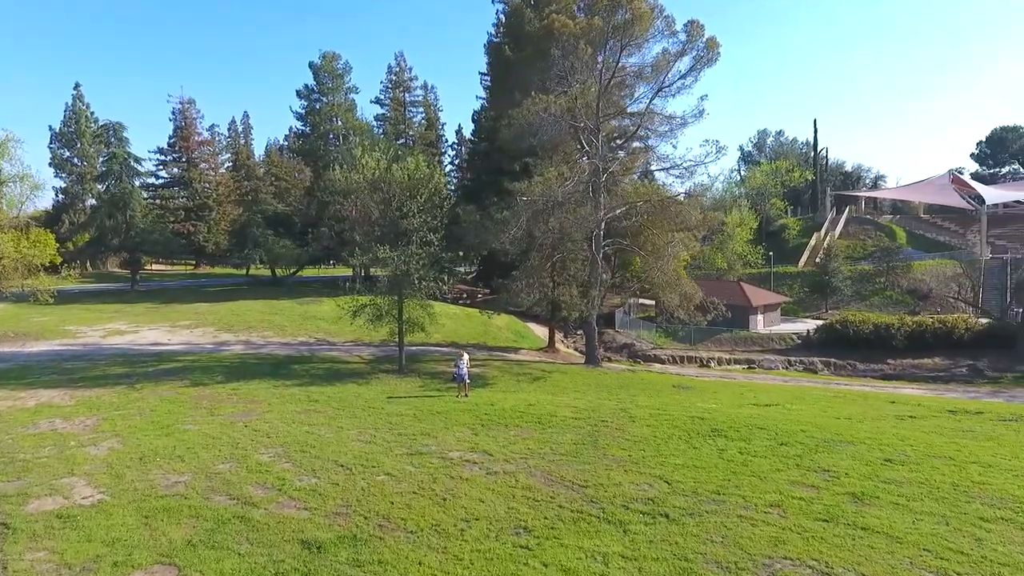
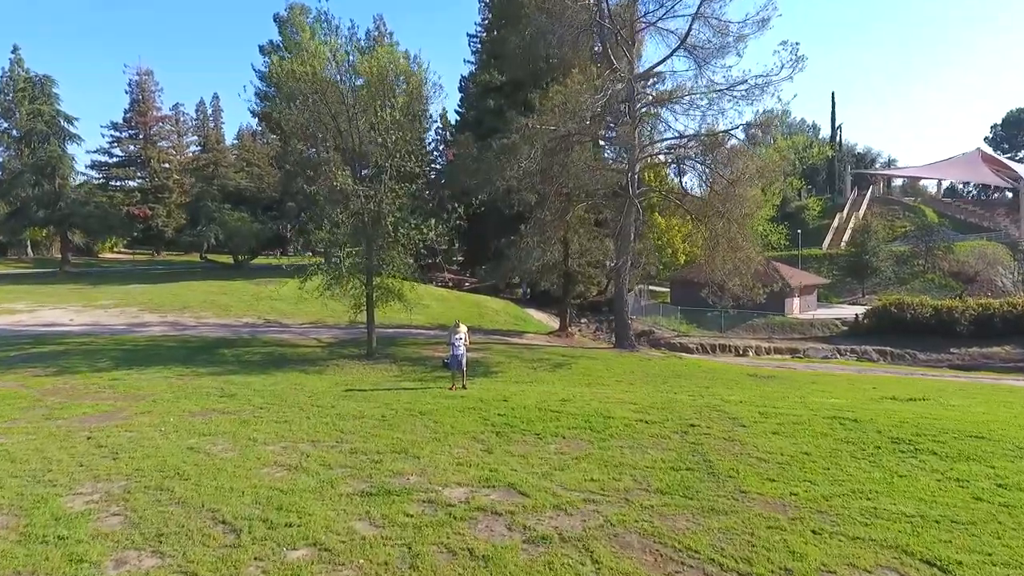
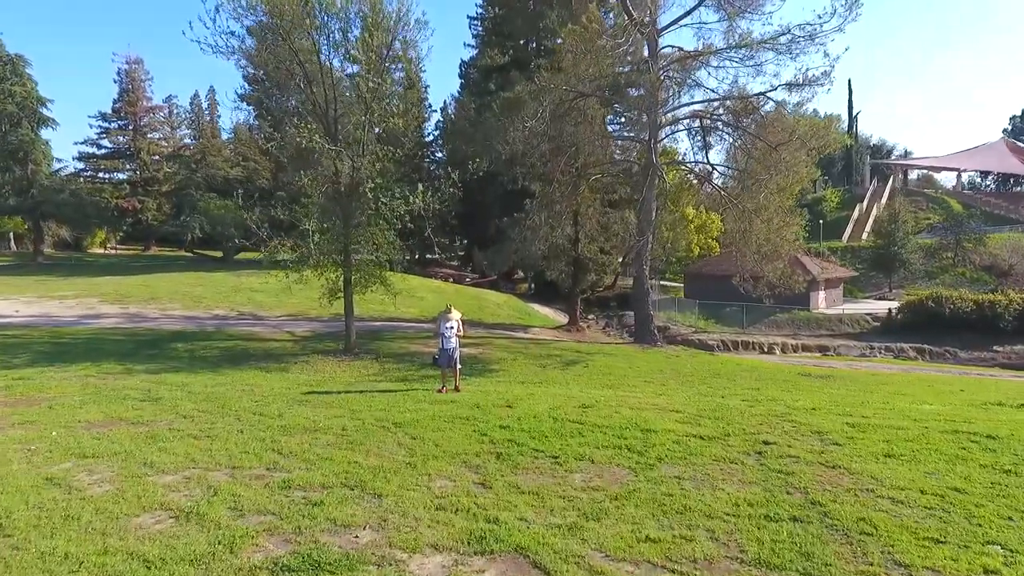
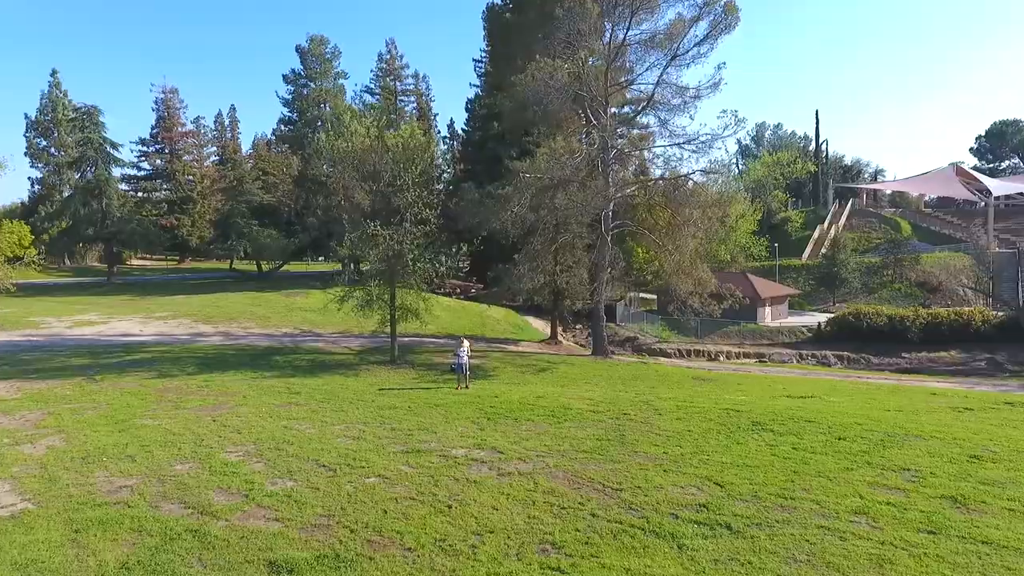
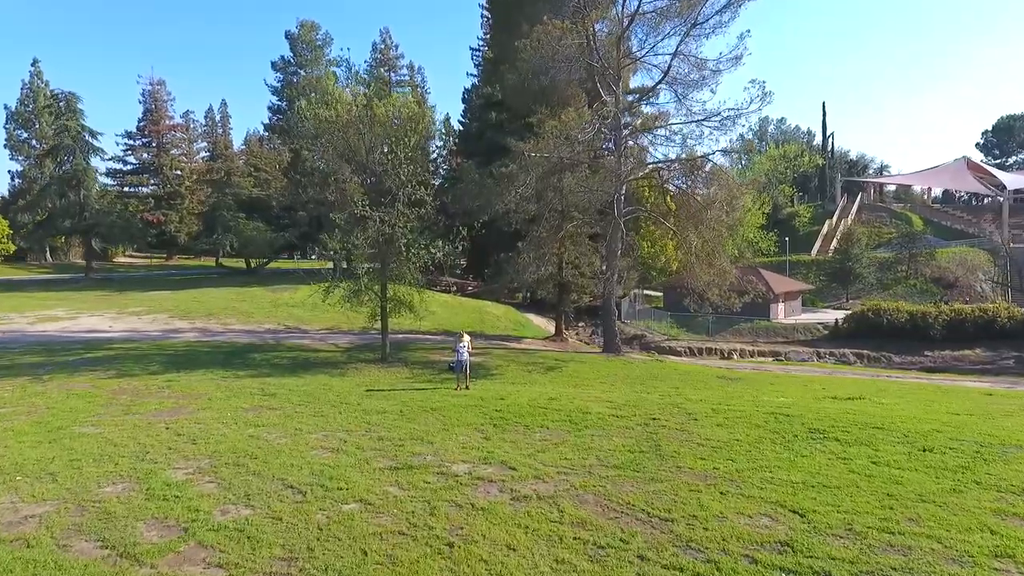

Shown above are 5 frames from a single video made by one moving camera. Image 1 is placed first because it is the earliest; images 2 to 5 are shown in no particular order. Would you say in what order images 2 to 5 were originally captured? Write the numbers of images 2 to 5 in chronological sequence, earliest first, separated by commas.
4, 5, 2, 3
